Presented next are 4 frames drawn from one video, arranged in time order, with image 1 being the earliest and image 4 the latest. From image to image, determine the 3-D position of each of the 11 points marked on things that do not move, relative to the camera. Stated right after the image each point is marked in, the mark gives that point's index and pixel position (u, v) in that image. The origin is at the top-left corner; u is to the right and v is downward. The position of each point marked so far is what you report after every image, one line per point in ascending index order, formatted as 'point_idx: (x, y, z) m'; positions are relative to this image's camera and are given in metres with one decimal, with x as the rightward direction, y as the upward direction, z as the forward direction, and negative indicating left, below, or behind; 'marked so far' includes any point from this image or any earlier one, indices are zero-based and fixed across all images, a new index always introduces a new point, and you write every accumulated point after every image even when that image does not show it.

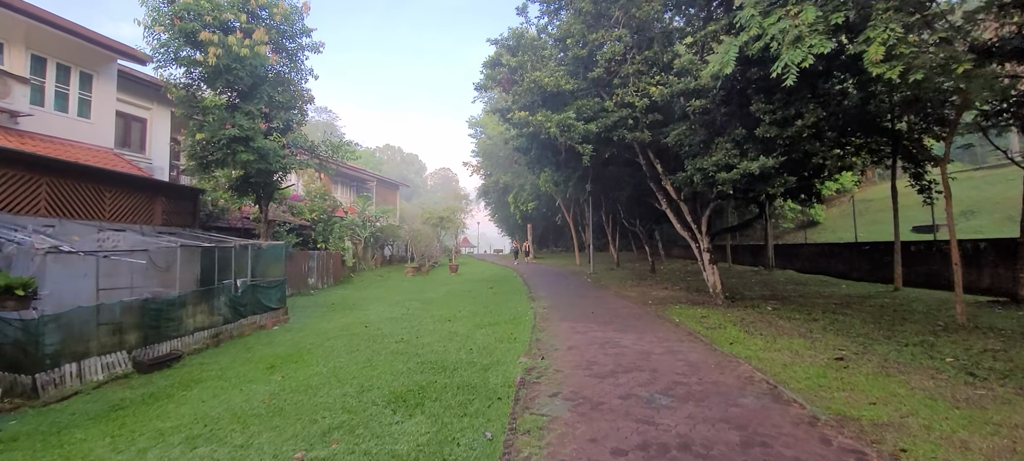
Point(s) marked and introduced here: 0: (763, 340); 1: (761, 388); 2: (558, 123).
0: (+4.0, -1.8, +8.2) m
1: (+2.6, -1.6, +5.2) m
2: (+1.0, +2.5, +11.5) m
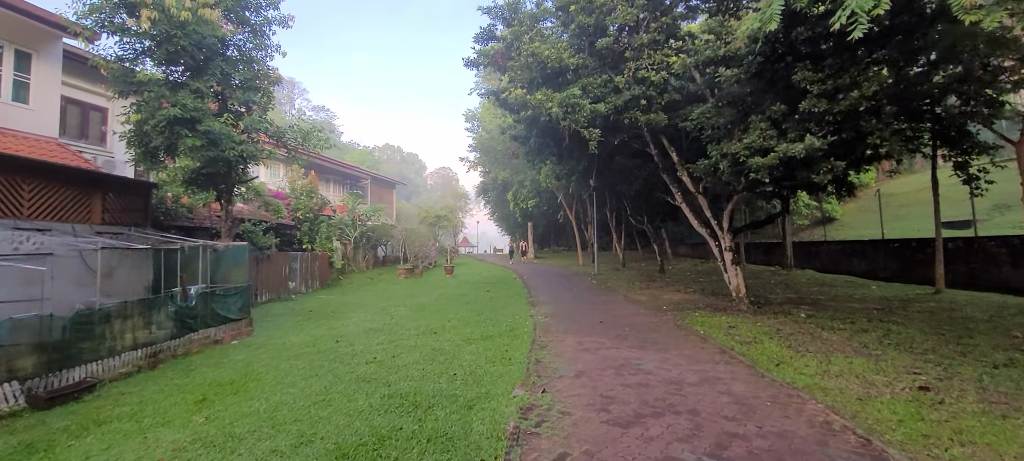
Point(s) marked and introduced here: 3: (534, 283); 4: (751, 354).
0: (+4.0, -1.7, +6.7) m
1: (+2.5, -1.6, +3.7) m
2: (+1.0, +2.5, +10.0) m
3: (+0.8, -1.9, +18.6) m
4: (+3.3, -1.7, +6.9) m
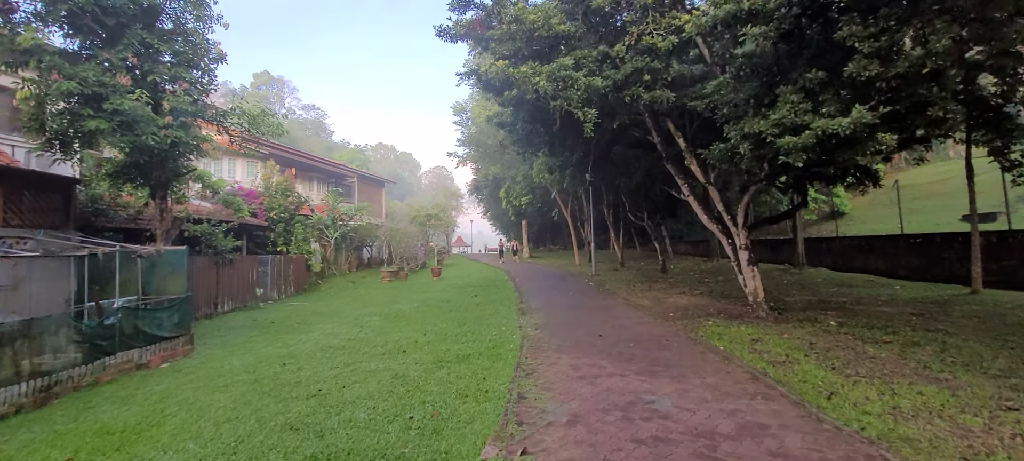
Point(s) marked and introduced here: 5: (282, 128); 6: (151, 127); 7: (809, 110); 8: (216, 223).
0: (+3.7, -1.6, +5.3) m
1: (+2.3, -1.5, +2.3) m
2: (+0.6, +2.6, +8.6) m
3: (+0.5, -1.9, +17.2) m
4: (+3.0, -1.6, +5.5) m
5: (-4.6, +2.0, +10.0) m
6: (-5.2, +1.5, +7.3) m
7: (+3.8, +1.5, +6.5) m
8: (-8.2, +0.2, +14.1) m
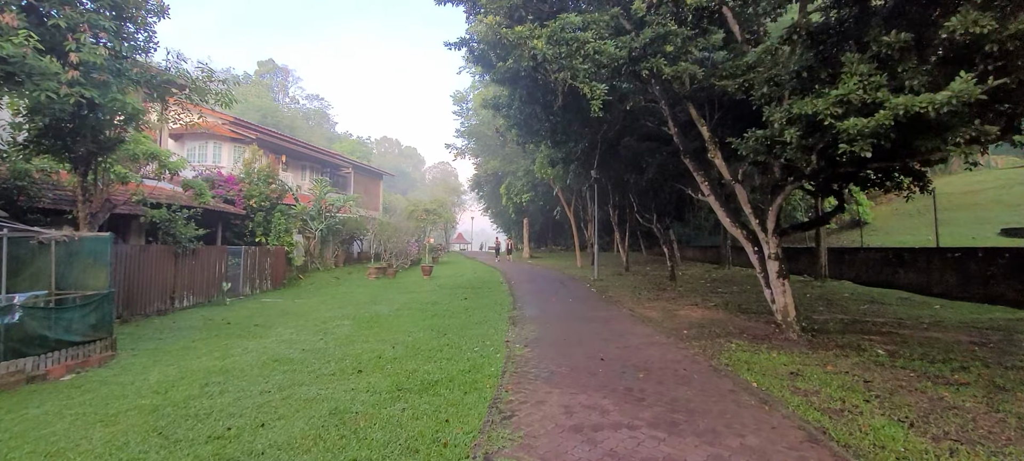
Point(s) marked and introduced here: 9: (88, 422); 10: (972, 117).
0: (+3.5, -1.7, +3.8) m
1: (+2.0, -1.6, +0.8) m
2: (+0.6, +2.6, +7.1) m
3: (+0.3, -1.8, +15.7) m
4: (+2.8, -1.7, +4.0) m
5: (-4.7, +2.2, +8.6) m
6: (-5.3, +1.7, +5.9) m
7: (+3.7, +1.4, +5.0) m
8: (-8.3, +0.5, +12.7) m
9: (-4.0, -1.8, +4.8) m
10: (+4.5, +1.1, +5.0) m
